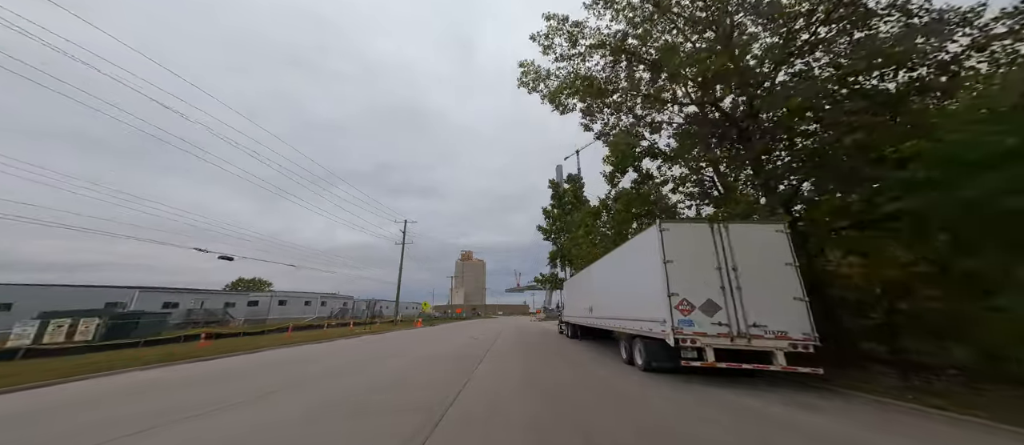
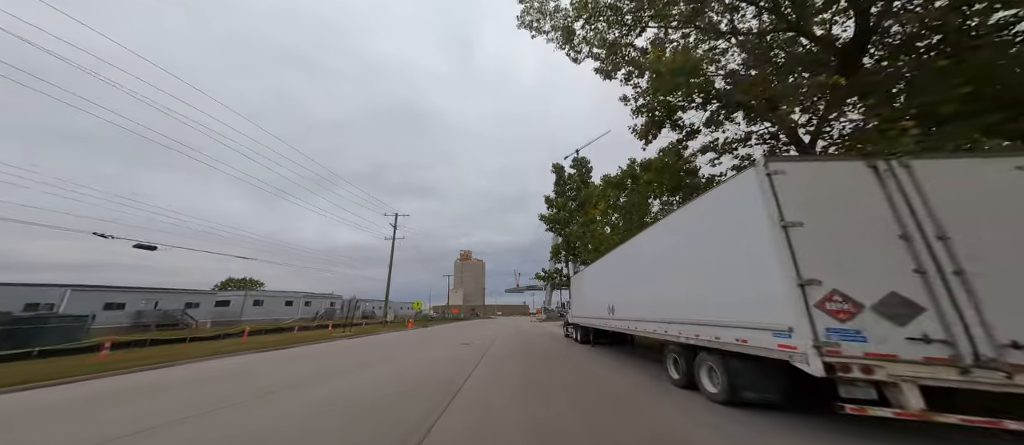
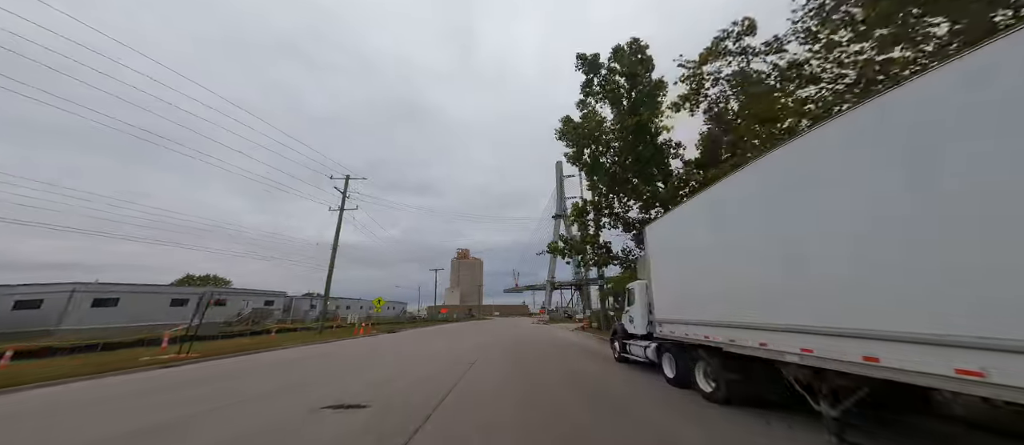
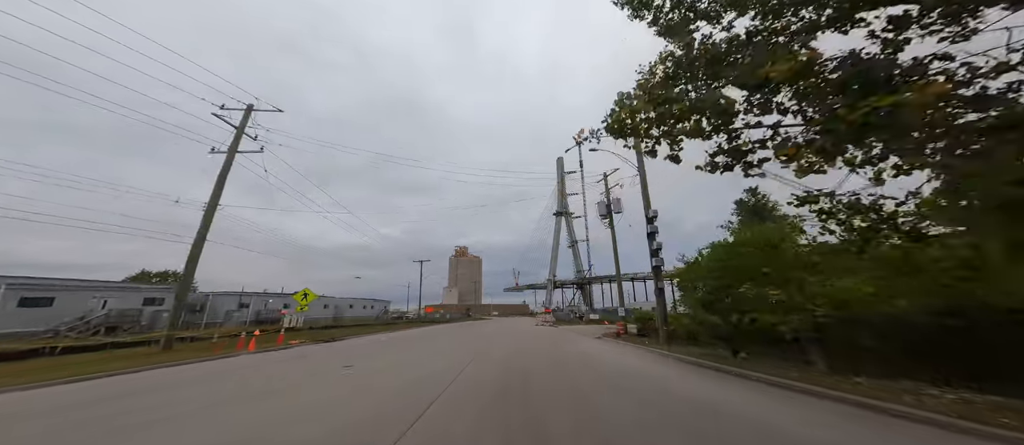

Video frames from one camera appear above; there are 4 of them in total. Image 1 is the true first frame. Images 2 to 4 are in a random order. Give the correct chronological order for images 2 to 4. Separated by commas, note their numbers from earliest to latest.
2, 3, 4
